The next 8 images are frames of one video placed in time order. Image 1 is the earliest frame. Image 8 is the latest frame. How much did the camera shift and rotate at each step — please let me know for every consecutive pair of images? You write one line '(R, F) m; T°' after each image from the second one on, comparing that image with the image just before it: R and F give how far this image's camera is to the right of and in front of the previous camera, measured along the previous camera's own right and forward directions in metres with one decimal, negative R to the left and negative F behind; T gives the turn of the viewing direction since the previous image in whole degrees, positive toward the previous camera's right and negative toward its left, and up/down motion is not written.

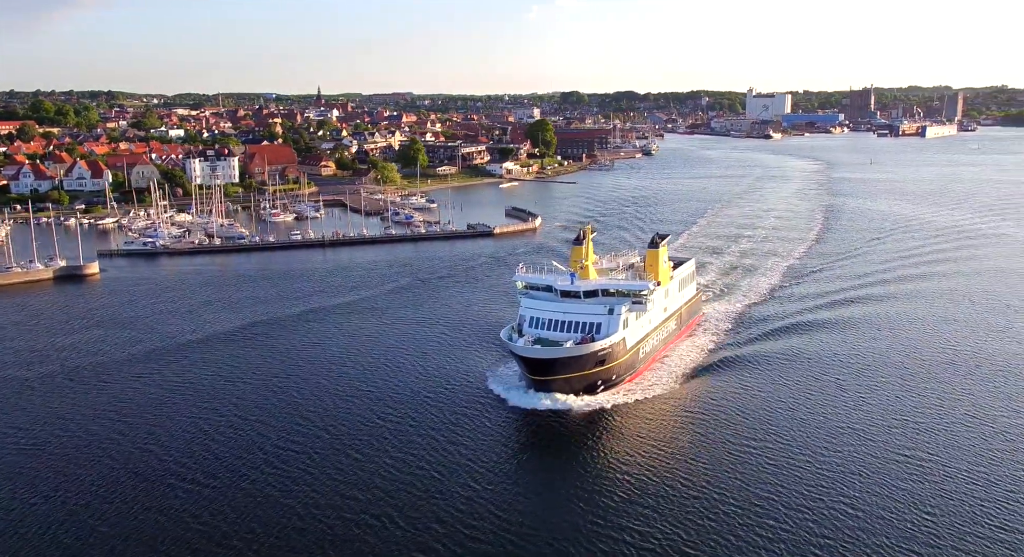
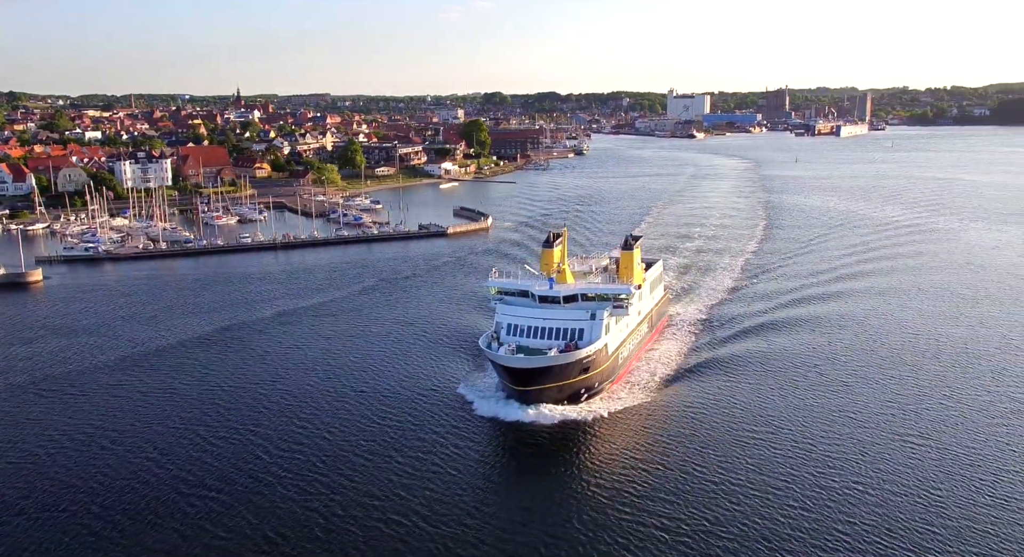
(-0.8, +0.1) m; +5°
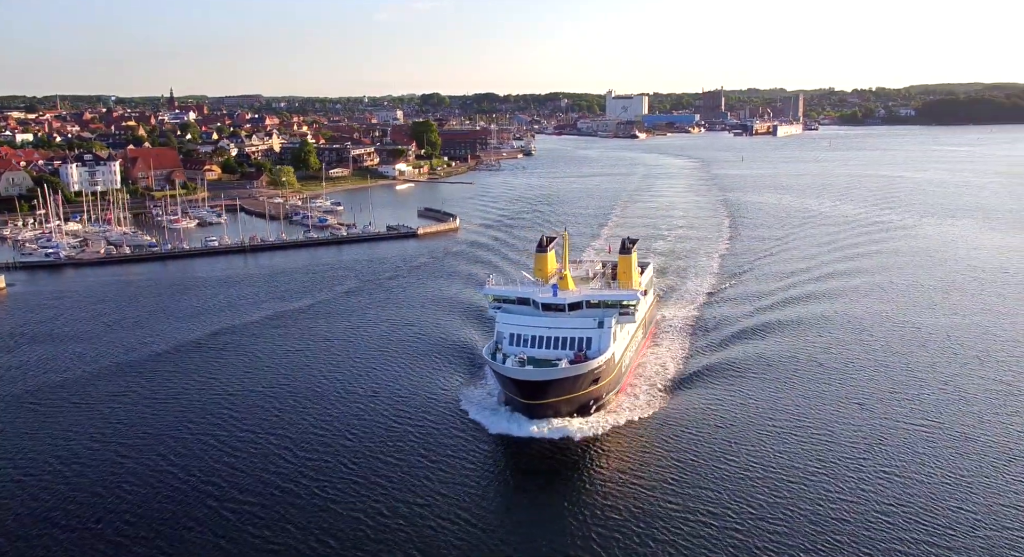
(-0.9, 0.0) m; +4°
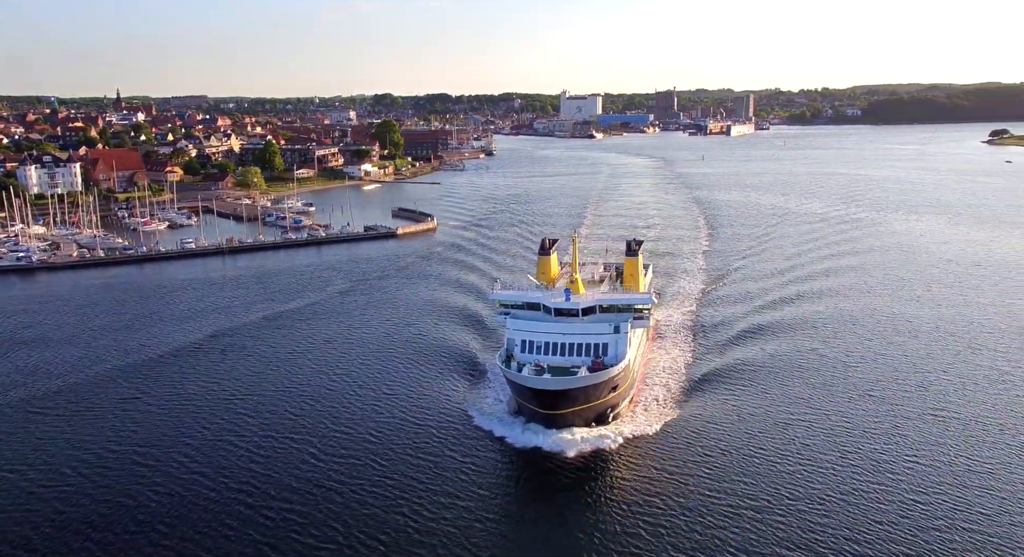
(-0.7, 0.0) m; +3°
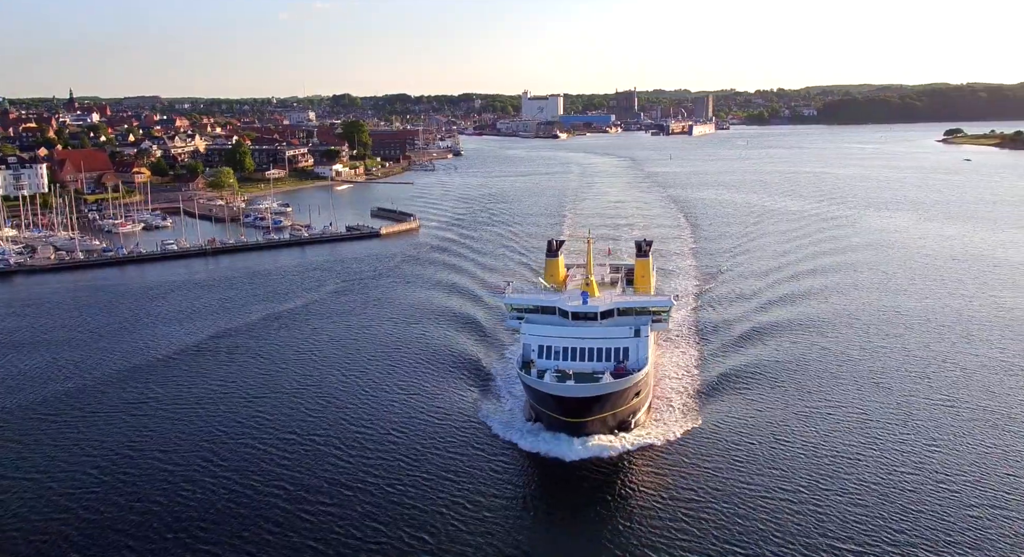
(-0.6, 0.0) m; +3°
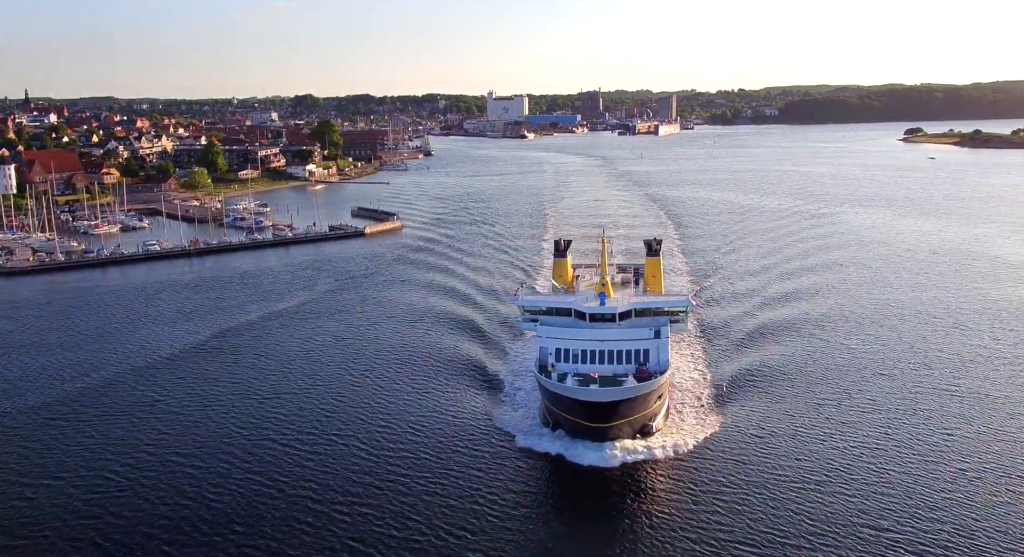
(-0.6, 0.0) m; +2°
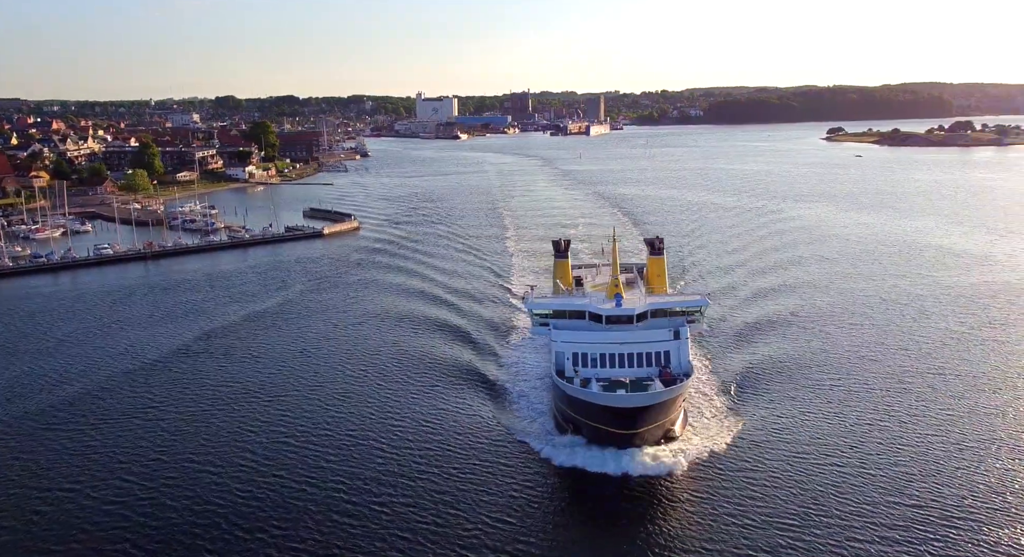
(-0.9, -0.1) m; +5°
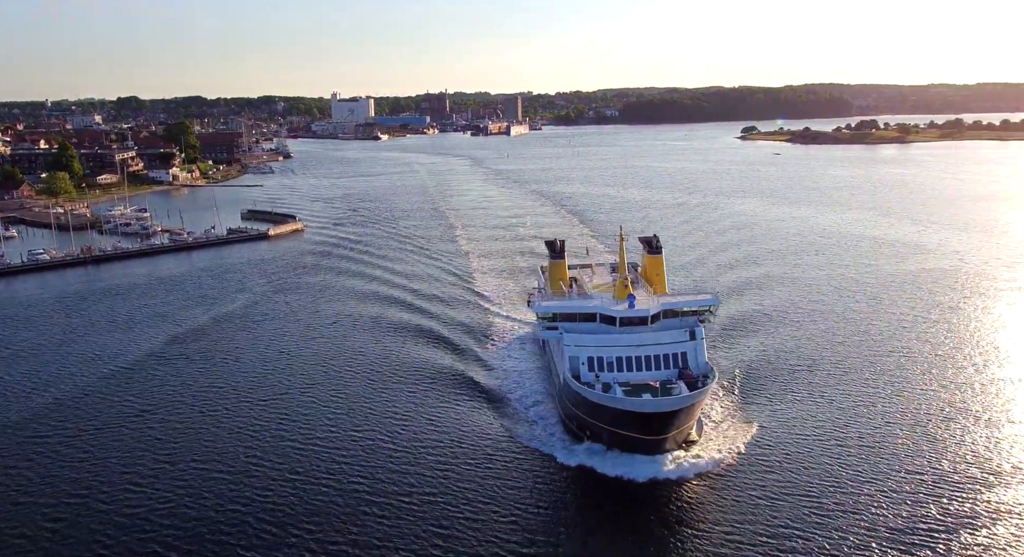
(-0.9, -0.1) m; +6°
